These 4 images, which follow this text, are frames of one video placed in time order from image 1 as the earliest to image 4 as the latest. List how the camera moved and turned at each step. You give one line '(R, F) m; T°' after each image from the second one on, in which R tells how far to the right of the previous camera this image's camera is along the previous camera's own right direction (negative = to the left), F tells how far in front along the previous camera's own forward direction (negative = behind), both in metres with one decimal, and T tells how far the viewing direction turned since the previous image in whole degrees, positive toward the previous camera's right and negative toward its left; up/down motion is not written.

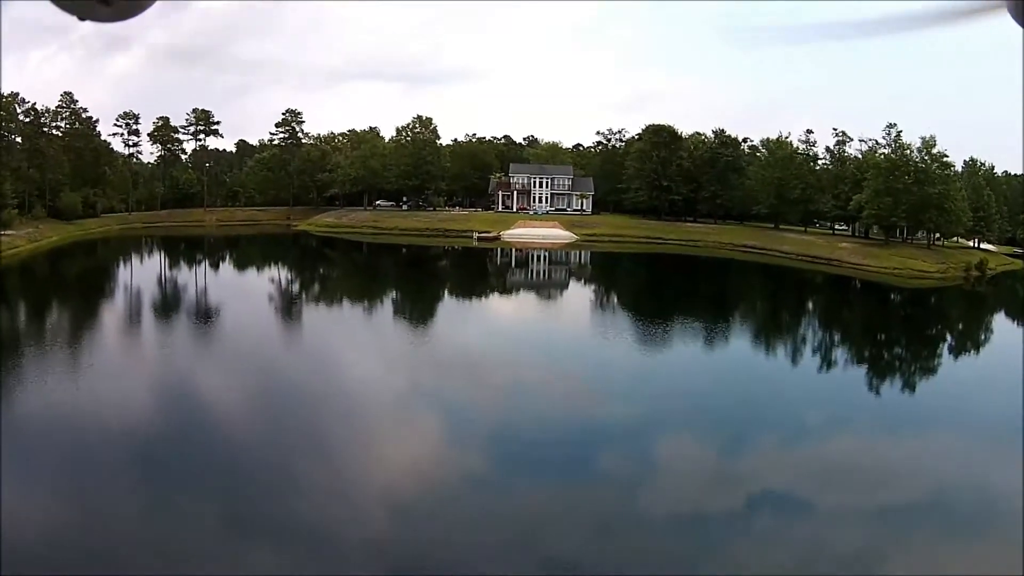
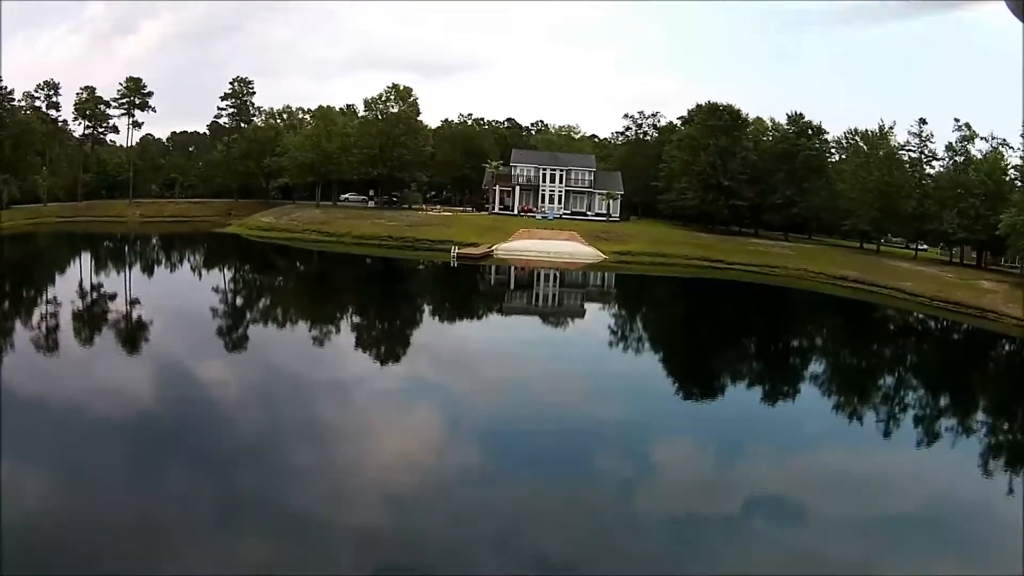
(+0.2, +6.1) m; 0°
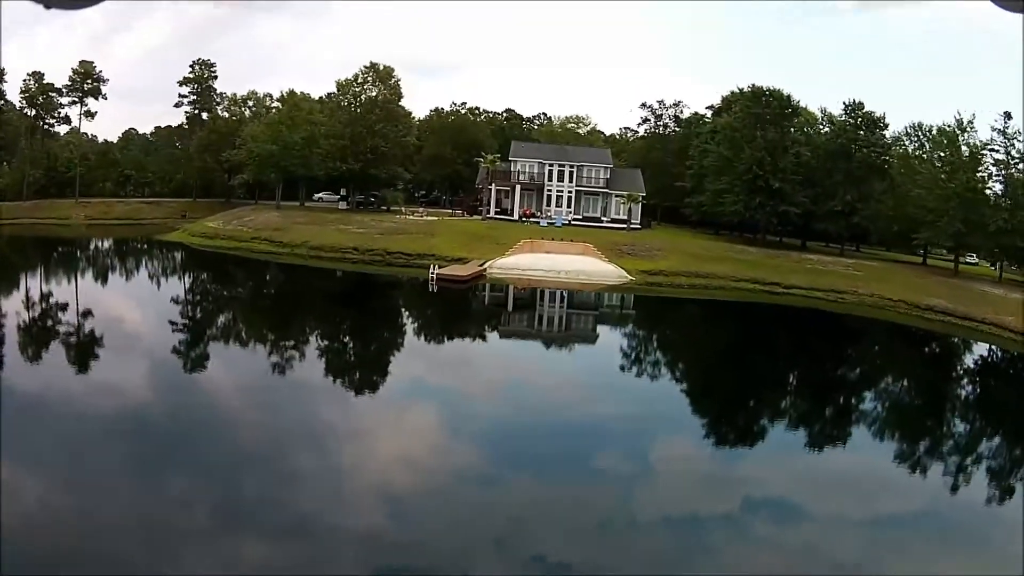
(+0.1, +3.0) m; 0°
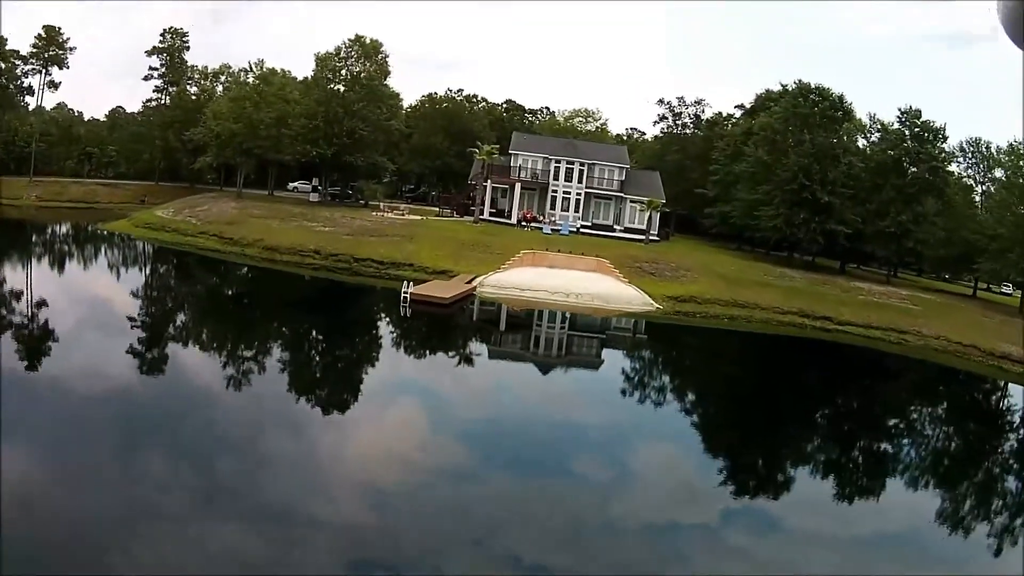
(0.0, +2.0) m; 0°
